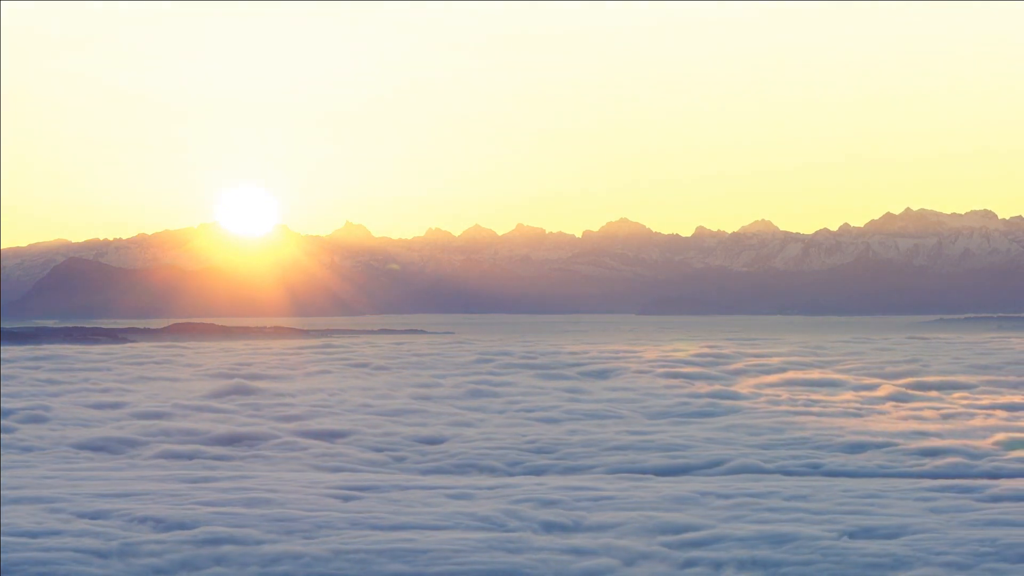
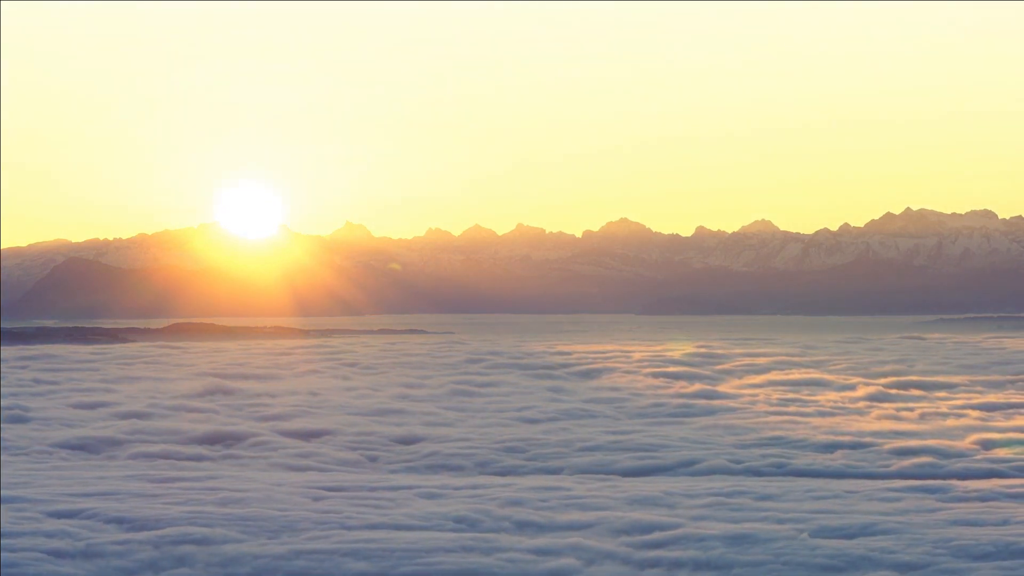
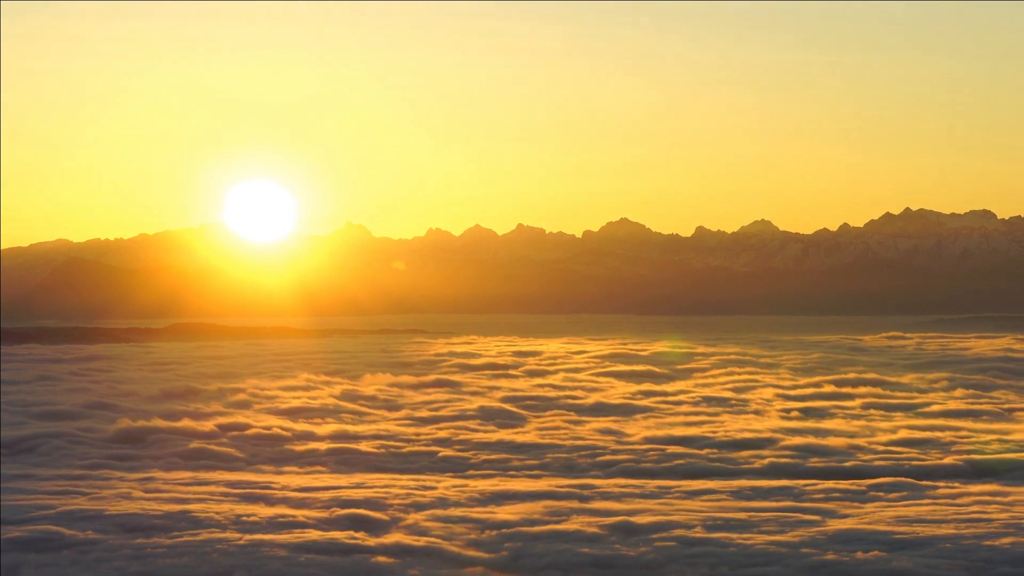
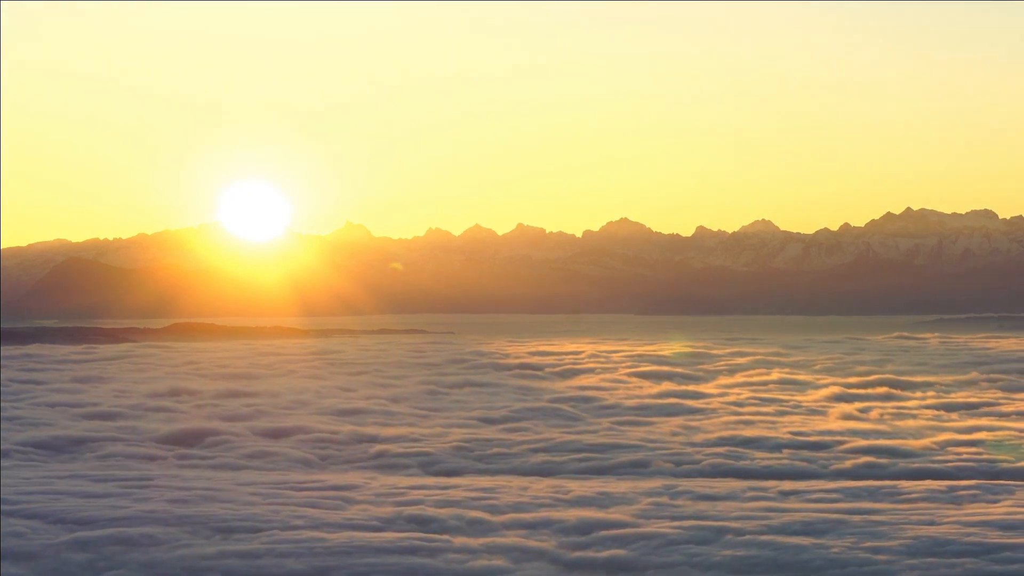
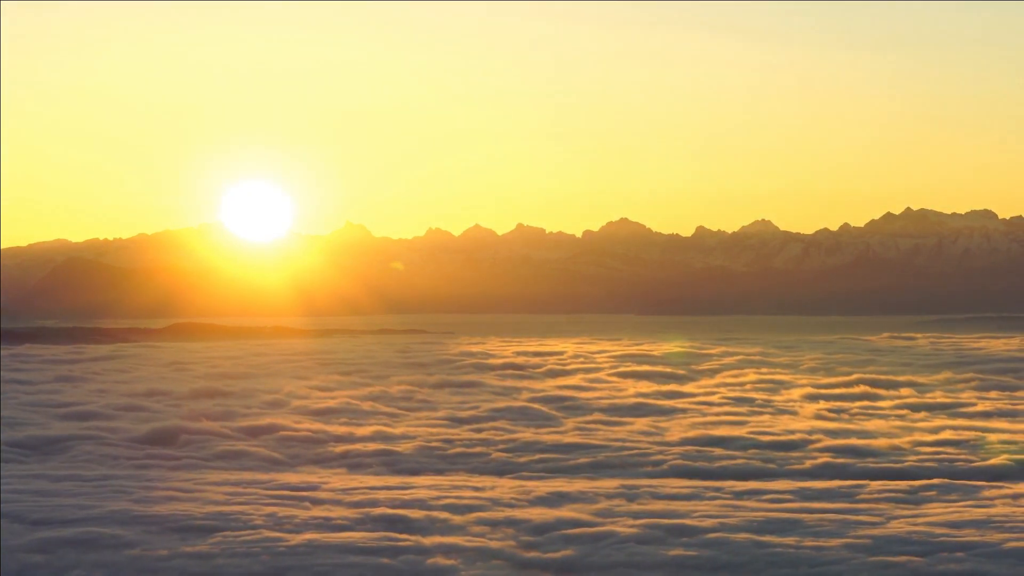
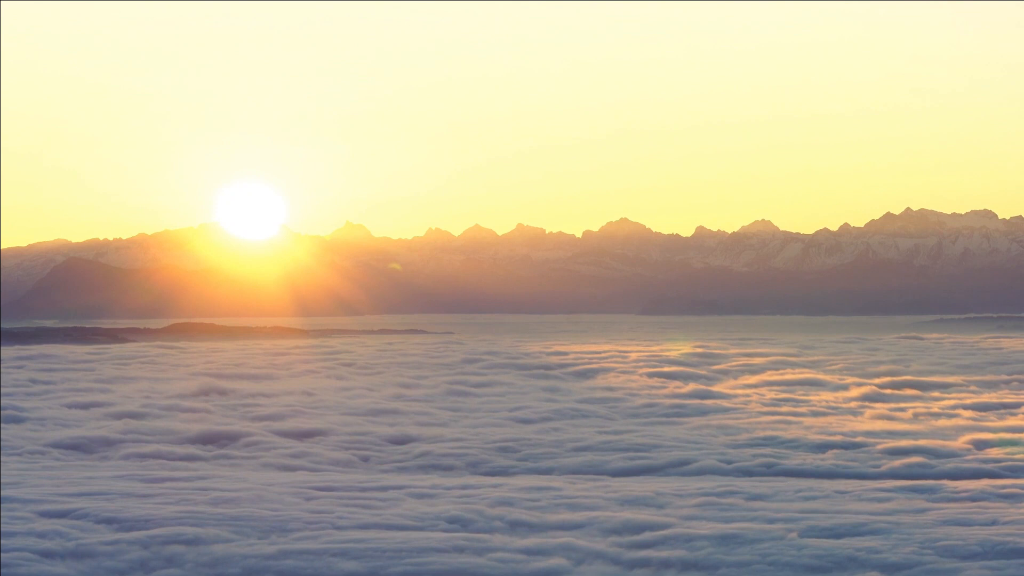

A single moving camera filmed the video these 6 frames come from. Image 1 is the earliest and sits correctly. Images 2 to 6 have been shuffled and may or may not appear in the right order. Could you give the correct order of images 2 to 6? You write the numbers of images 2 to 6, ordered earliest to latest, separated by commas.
2, 6, 4, 5, 3
